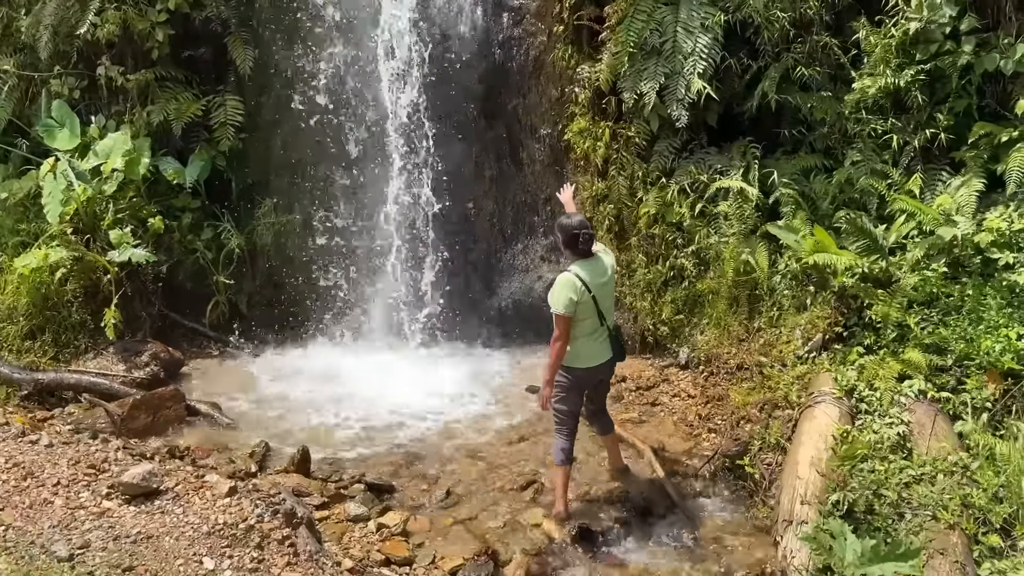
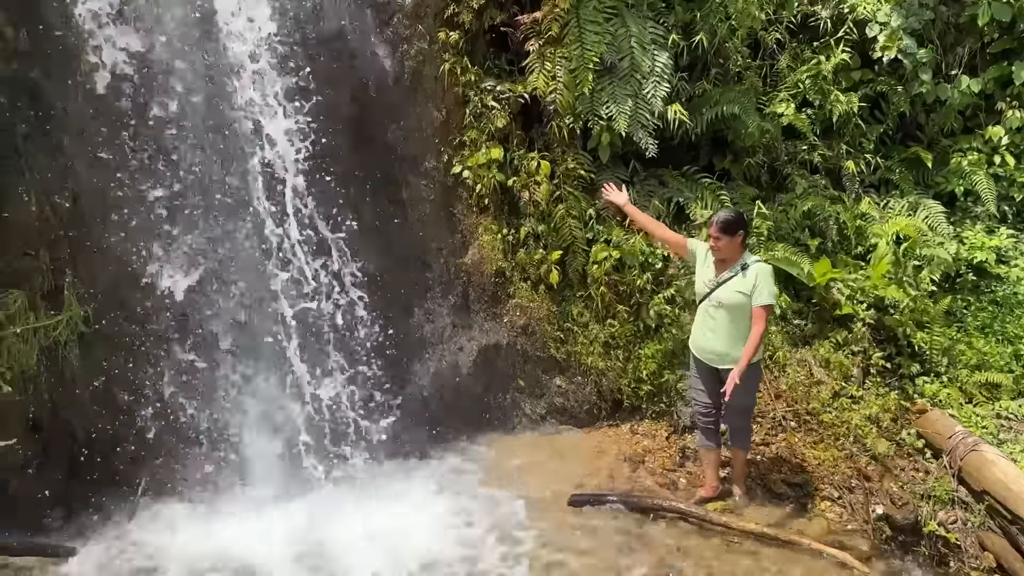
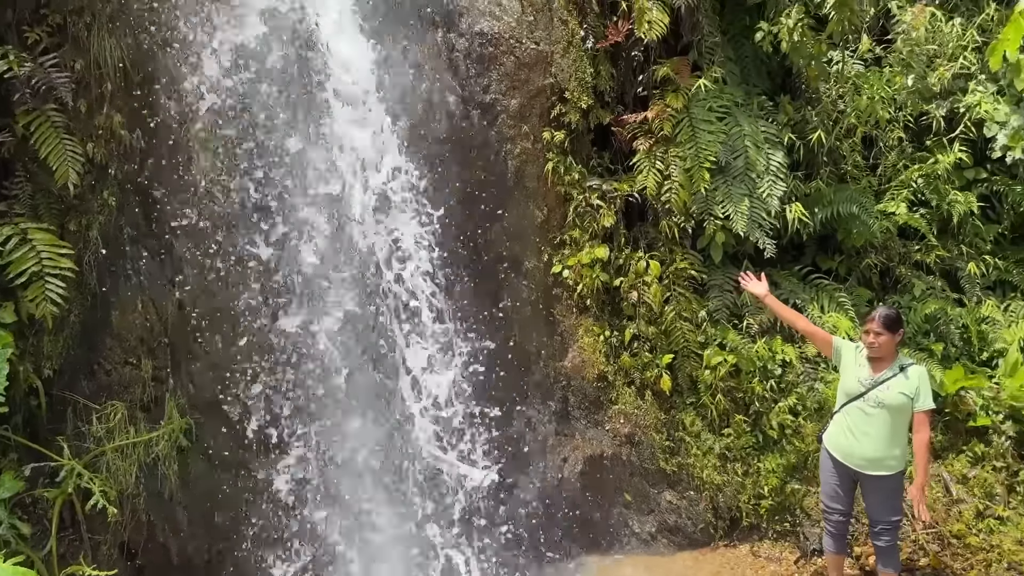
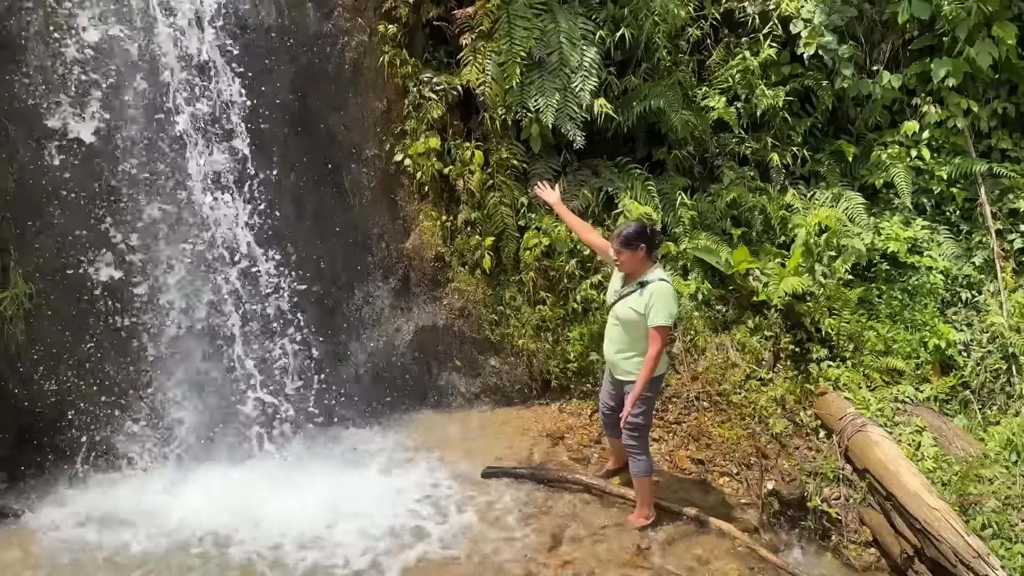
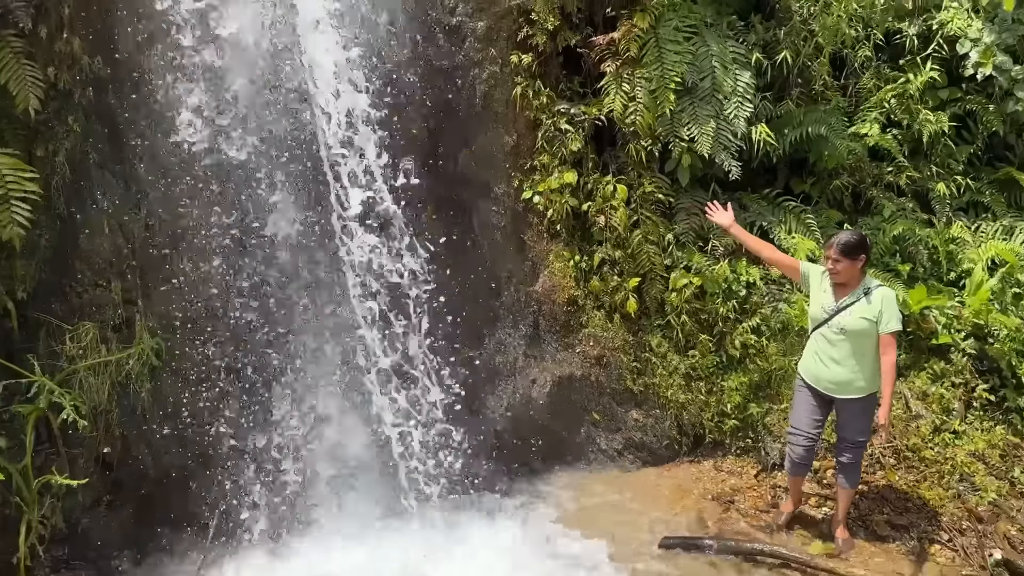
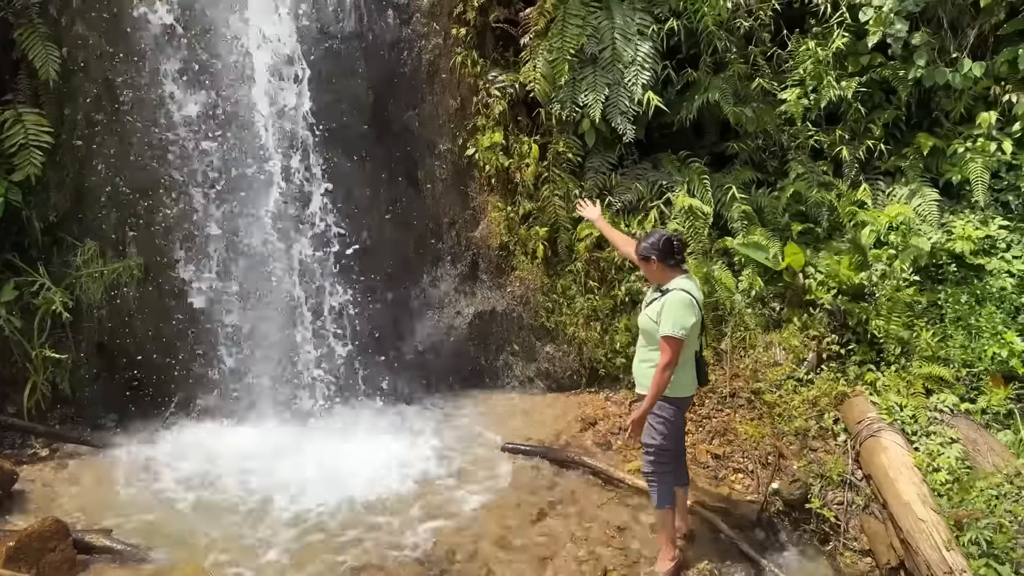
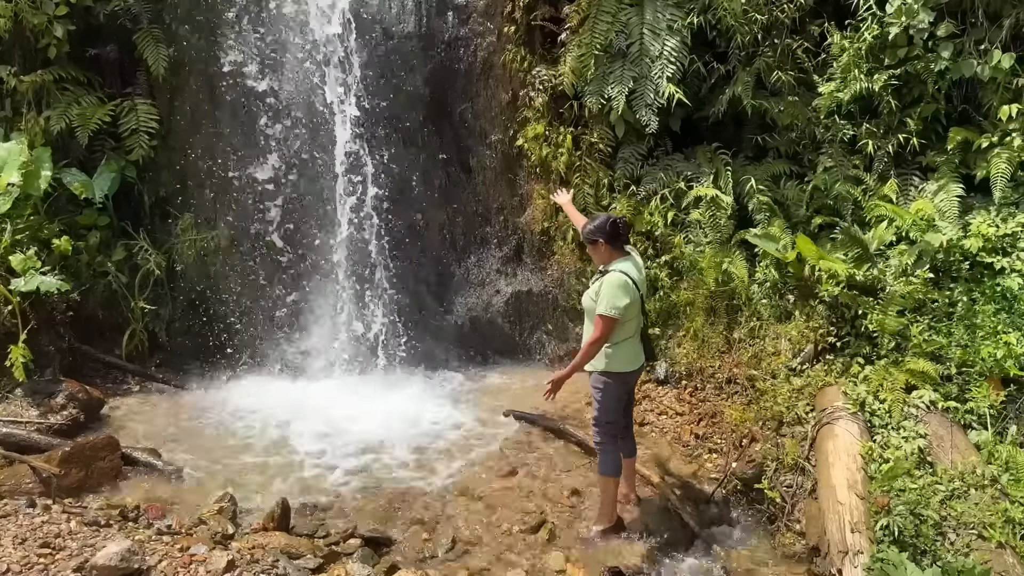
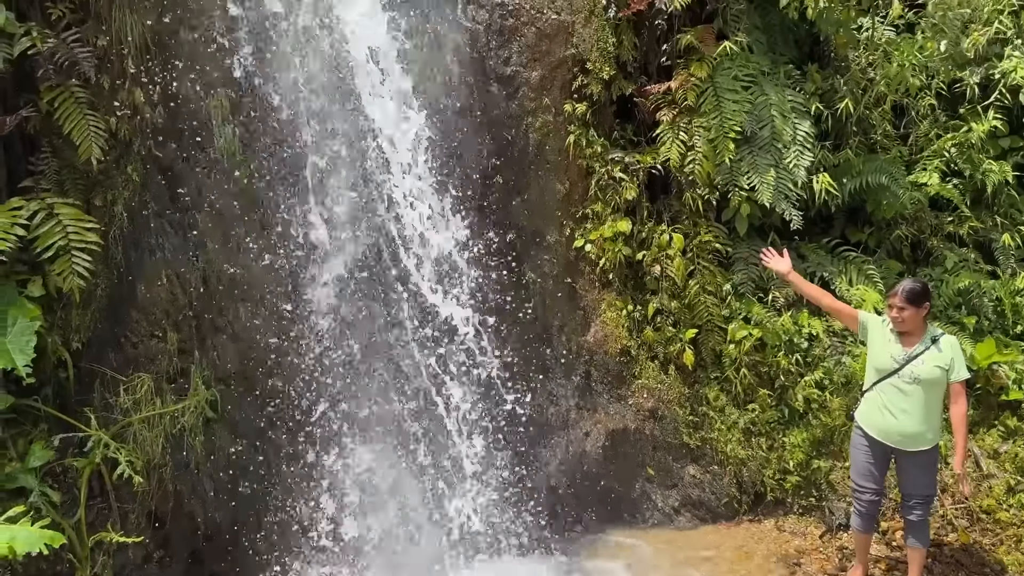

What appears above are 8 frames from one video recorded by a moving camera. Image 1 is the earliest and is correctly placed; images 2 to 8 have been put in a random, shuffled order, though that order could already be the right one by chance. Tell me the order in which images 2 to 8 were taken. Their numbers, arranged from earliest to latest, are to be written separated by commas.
7, 6, 4, 2, 5, 8, 3
